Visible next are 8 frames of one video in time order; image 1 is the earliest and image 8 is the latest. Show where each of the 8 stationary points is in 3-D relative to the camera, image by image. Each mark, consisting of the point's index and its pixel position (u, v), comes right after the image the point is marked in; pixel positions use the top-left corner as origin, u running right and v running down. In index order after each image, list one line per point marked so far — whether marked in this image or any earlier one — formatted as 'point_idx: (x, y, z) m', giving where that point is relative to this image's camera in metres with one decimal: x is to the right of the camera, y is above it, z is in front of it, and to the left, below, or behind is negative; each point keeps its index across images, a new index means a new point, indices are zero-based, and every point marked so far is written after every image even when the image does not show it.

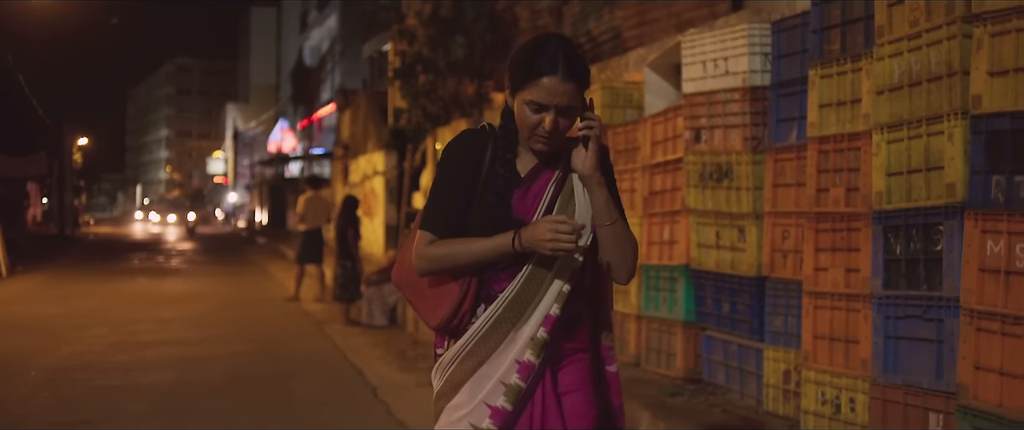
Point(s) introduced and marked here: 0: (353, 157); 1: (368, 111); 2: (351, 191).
0: (-2.8, +1.0, +20.0) m
1: (-2.3, +1.7, +18.4) m
2: (-2.7, +0.4, +19.8) m
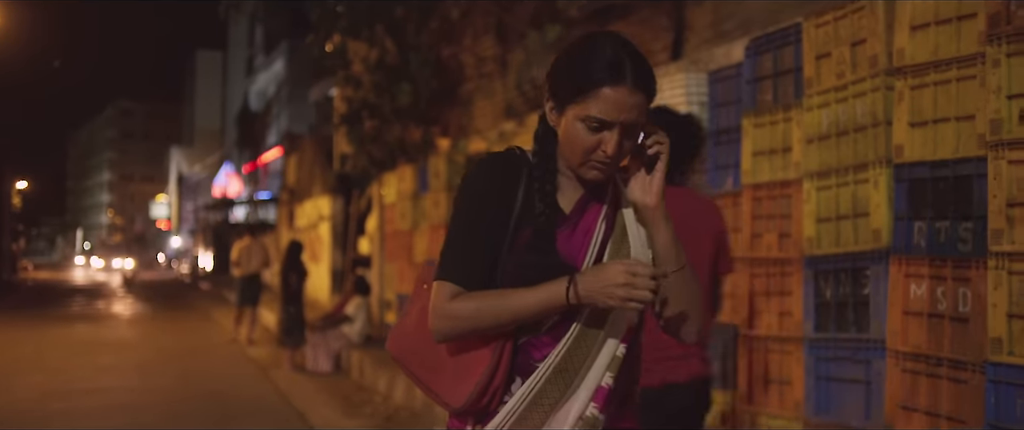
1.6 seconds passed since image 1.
0: (-3.7, +0.2, +20.0) m
1: (-3.1, +1.0, +18.4) m
2: (-3.7, -0.3, +19.7) m
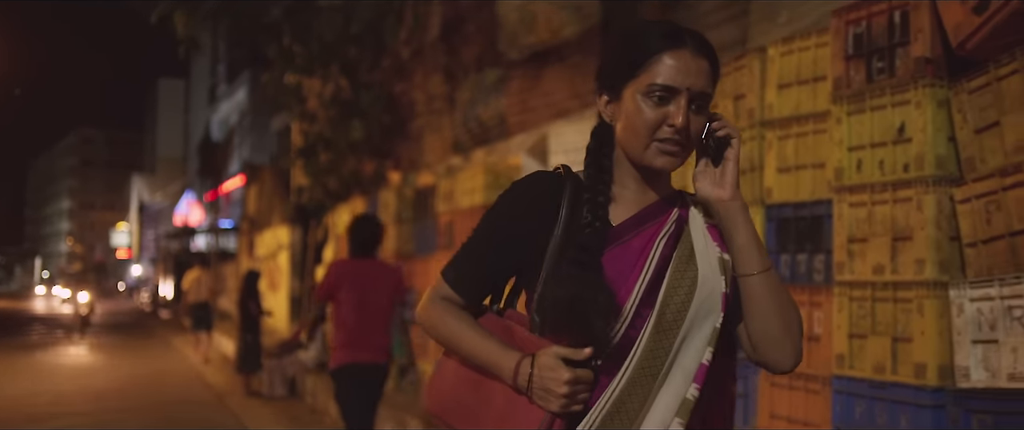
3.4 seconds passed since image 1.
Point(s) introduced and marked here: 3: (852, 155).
0: (-4.5, -0.3, +20.4) m
1: (-3.9, +0.5, +18.9) m
2: (-4.5, -0.9, +20.2) m
3: (+1.2, +0.2, +4.1) m
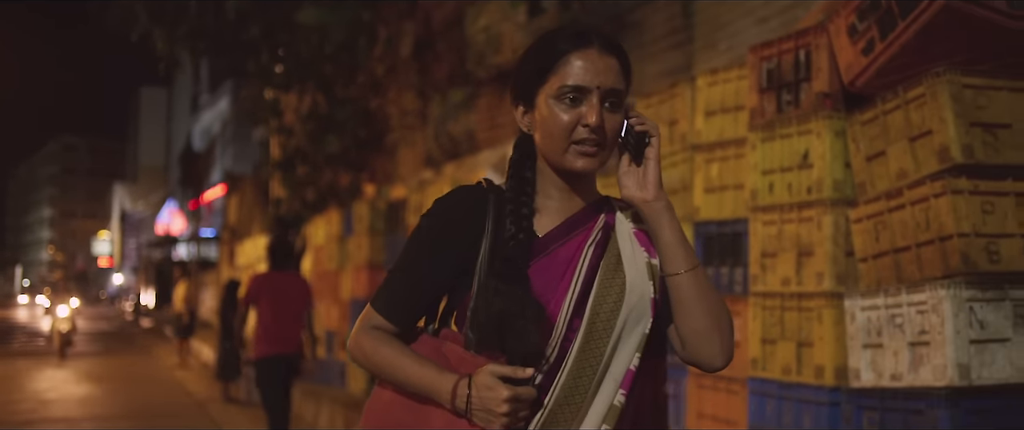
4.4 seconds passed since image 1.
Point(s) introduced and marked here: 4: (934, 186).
0: (-5.0, -0.5, +20.8) m
1: (-4.4, +0.3, +19.3) m
2: (-5.0, -1.1, +20.5) m
3: (+1.0, +0.1, +4.6) m
4: (+1.4, +0.1, +3.8) m
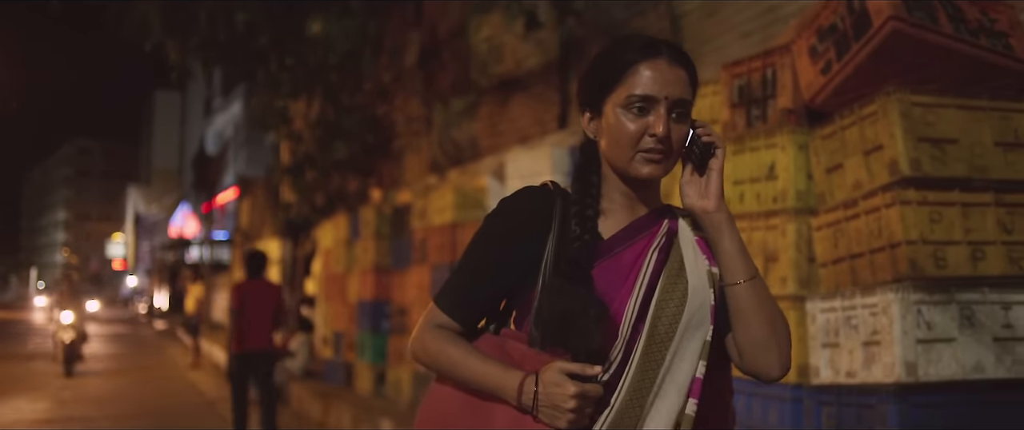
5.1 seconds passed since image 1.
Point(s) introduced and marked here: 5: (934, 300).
0: (-4.9, -0.5, +21.1) m
1: (-4.2, +0.3, +19.6) m
2: (-4.8, -1.1, +20.9) m
3: (+1.0, +0.1, +4.9) m
4: (+1.4, +0.1, +4.1) m
5: (+1.5, -0.3, +4.1) m
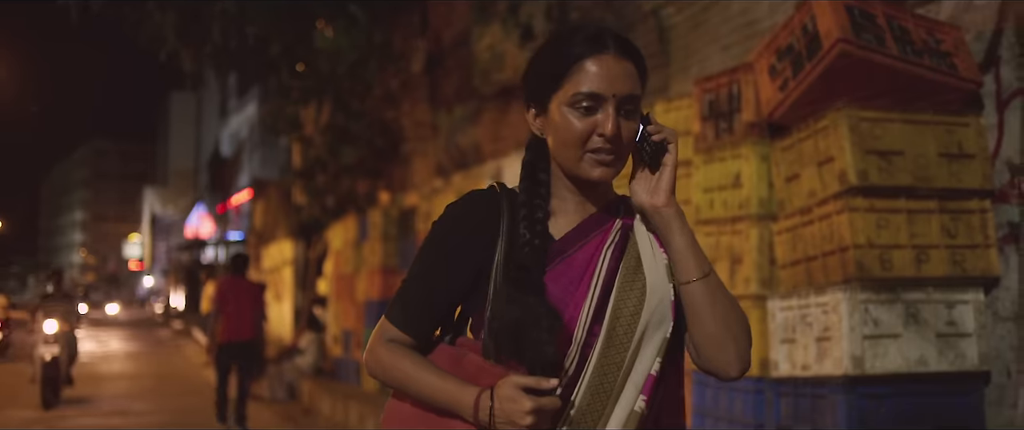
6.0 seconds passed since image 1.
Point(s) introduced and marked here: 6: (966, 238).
0: (-4.7, -0.6, +21.6) m
1: (-4.1, +0.2, +20.1) m
2: (-4.7, -1.2, +21.3) m
3: (+0.9, +0.1, +5.2) m
4: (+1.3, 0.0, +4.5) m
5: (+1.4, -0.3, +4.4) m
6: (+1.8, -0.1, +4.5) m
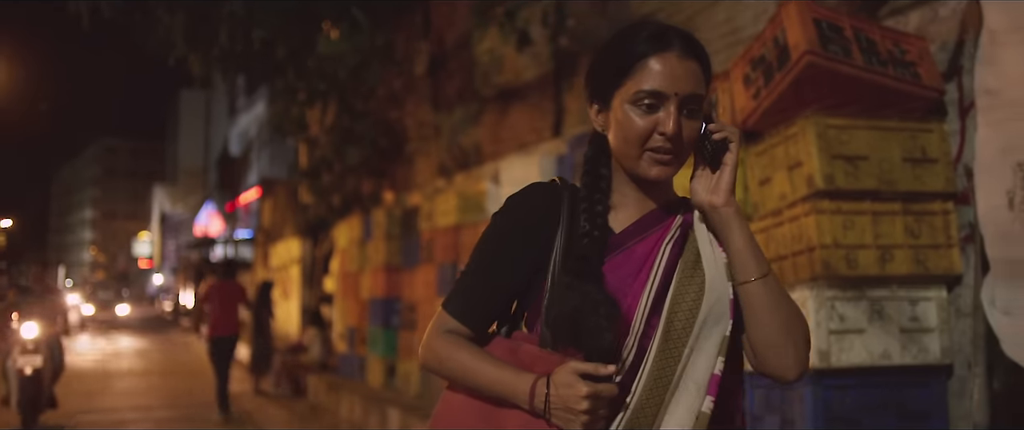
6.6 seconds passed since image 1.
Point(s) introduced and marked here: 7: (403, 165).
0: (-4.6, -0.5, +21.9) m
1: (-4.1, +0.2, +20.4) m
2: (-4.6, -1.1, +21.6) m
3: (+0.8, +0.1, +5.5) m
4: (+1.2, 0.0, +4.7) m
5: (+1.4, -0.3, +4.7) m
6: (+1.8, -0.1, +4.8) m
7: (-1.3, +0.6, +13.2) m
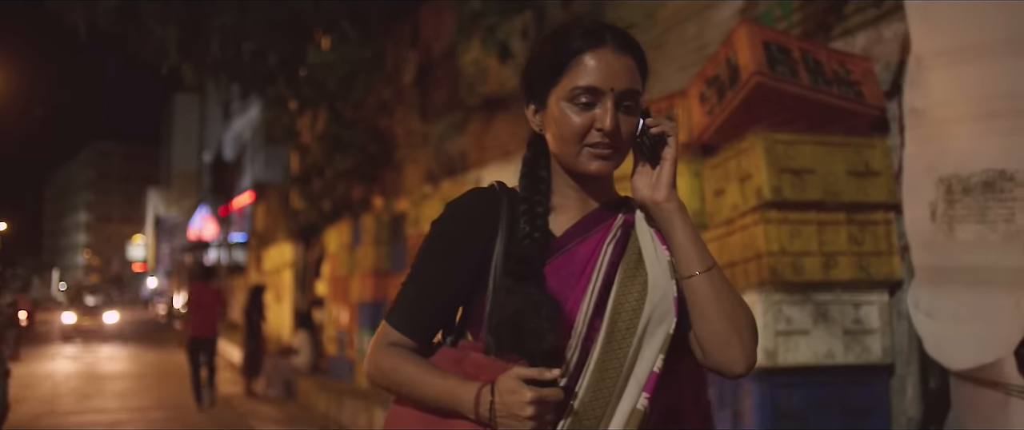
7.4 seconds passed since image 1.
0: (-4.9, -0.6, +22.2) m
1: (-4.3, +0.2, +20.7) m
2: (-4.8, -1.2, +22.0) m
3: (+0.7, 0.0, +5.8) m
4: (+1.1, 0.0, +5.1) m
5: (+1.3, -0.4, +5.0) m
6: (+1.6, -0.1, +5.1) m
7: (-1.5, +0.5, +13.6) m
